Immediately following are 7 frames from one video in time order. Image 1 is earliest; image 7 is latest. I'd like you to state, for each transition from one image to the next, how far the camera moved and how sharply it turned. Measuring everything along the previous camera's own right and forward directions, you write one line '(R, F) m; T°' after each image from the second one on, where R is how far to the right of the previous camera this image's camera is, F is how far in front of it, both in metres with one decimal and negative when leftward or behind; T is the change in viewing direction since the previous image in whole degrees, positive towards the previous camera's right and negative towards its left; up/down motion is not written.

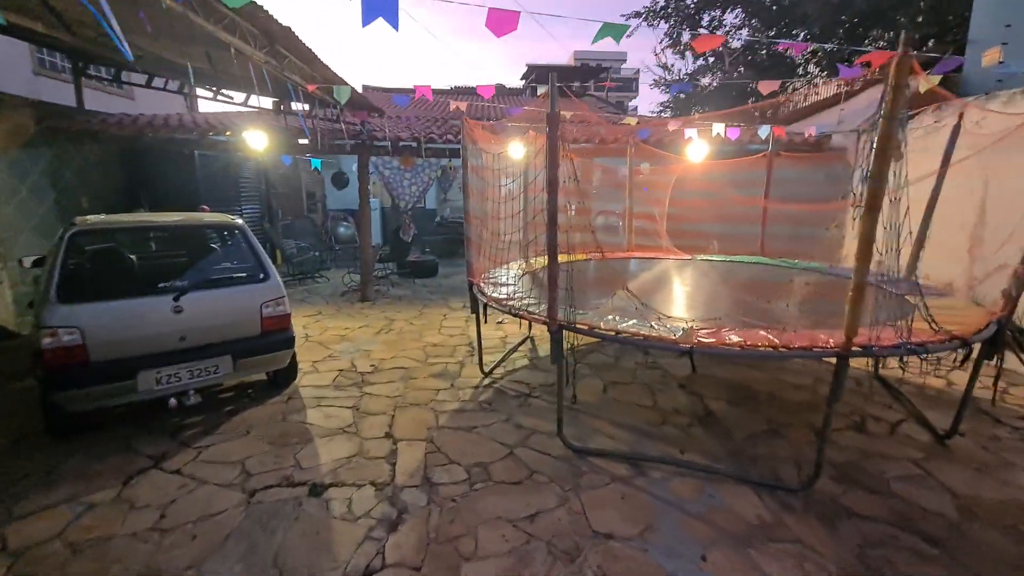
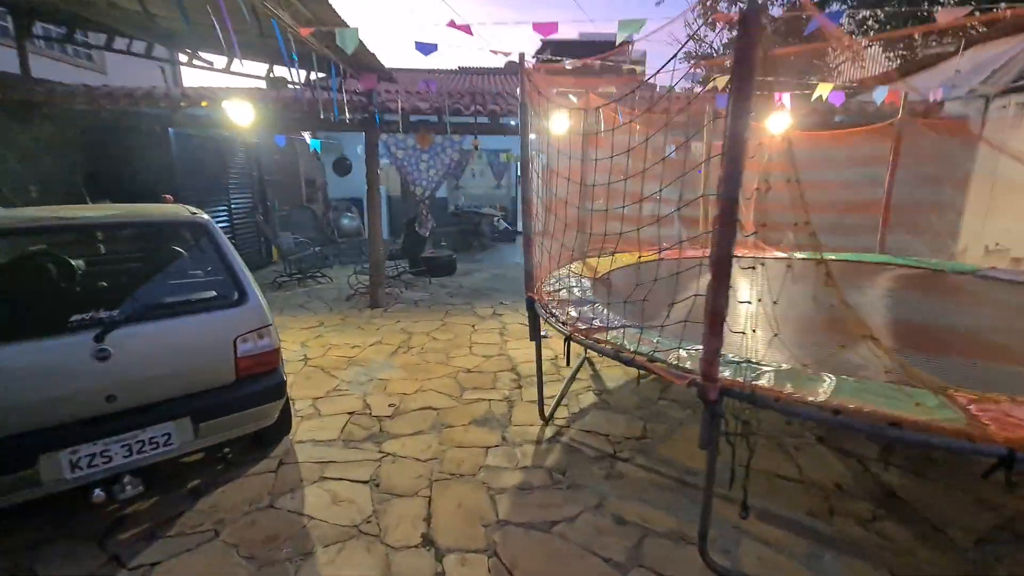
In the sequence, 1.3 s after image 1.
(-0.5, +1.4) m; 0°
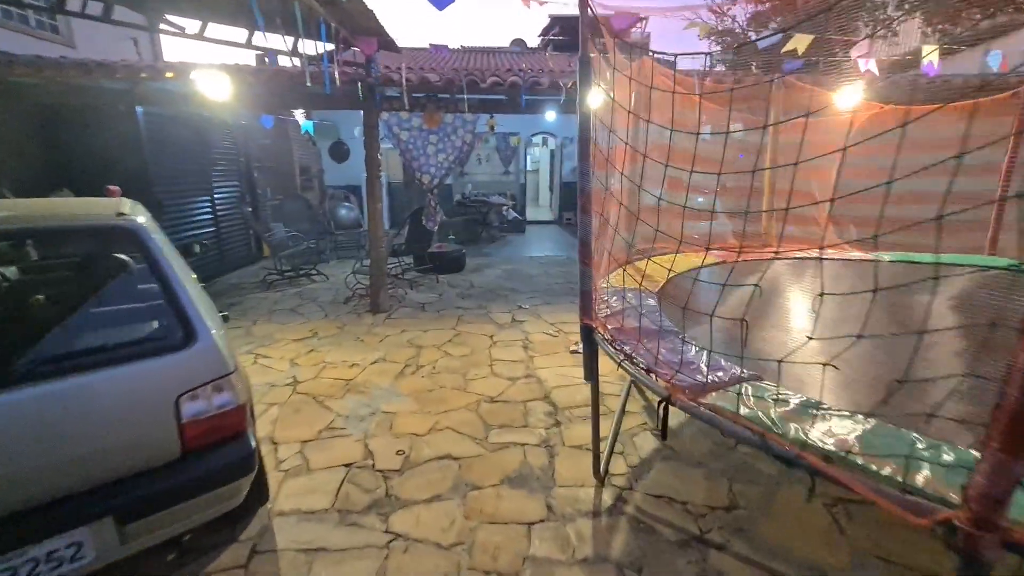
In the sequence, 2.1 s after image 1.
(-0.3, +0.9) m; 0°
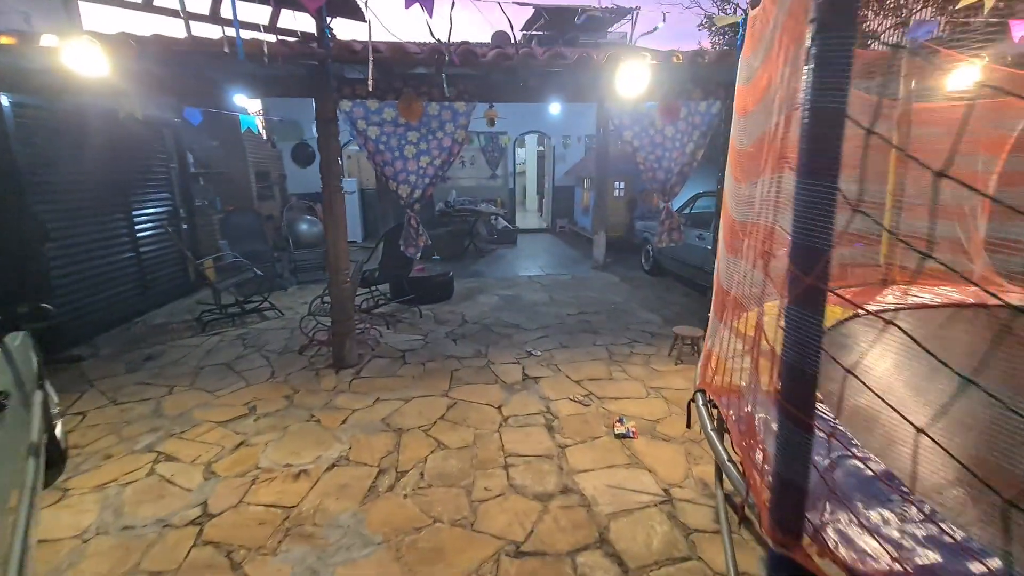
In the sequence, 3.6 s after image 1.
(-0.3, +1.5) m; +2°
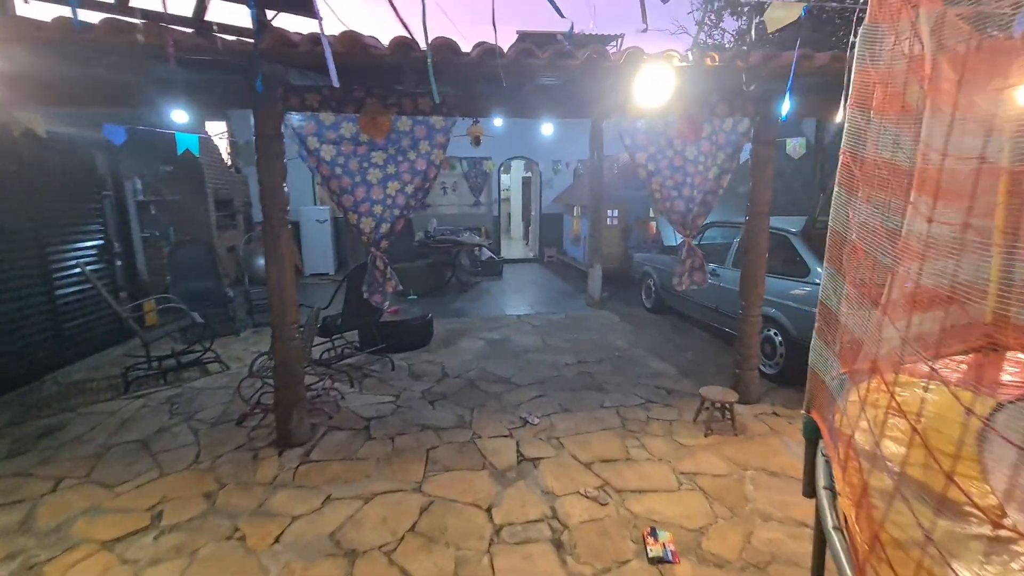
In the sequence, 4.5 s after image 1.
(-0.1, +0.9) m; +2°
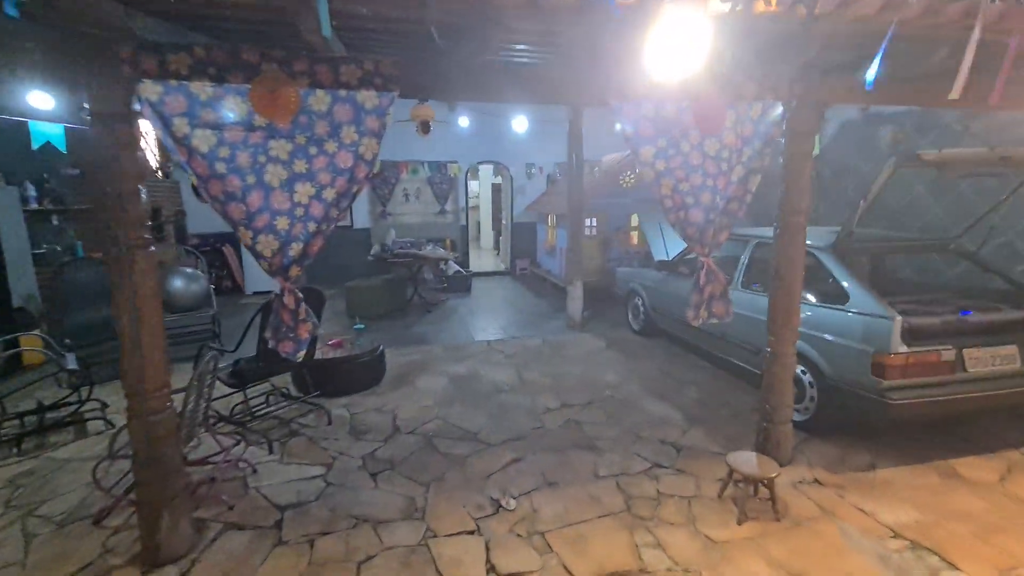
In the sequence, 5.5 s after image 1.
(0.0, +1.0) m; +3°
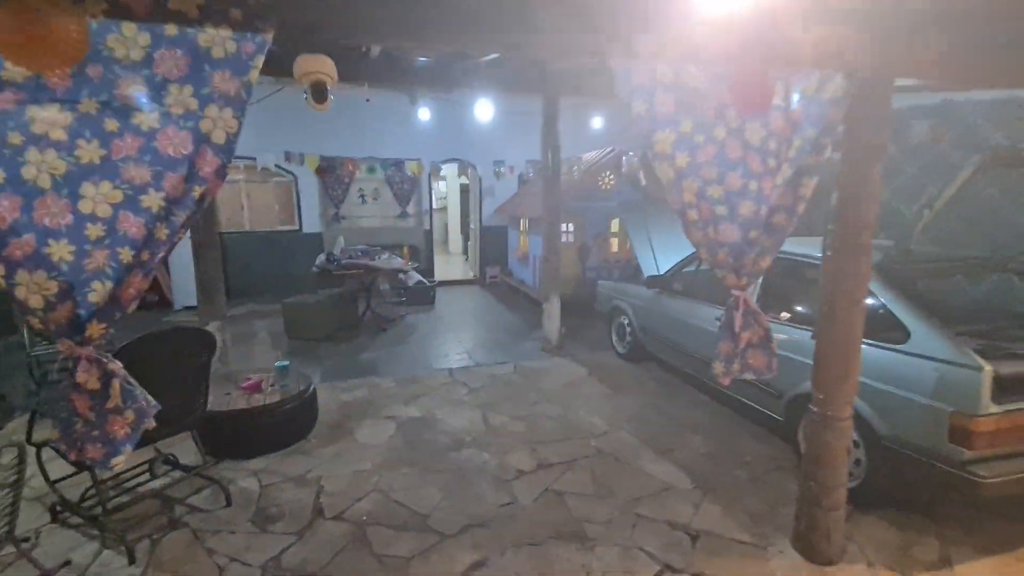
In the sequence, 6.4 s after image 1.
(+0.1, +1.0) m; +3°
